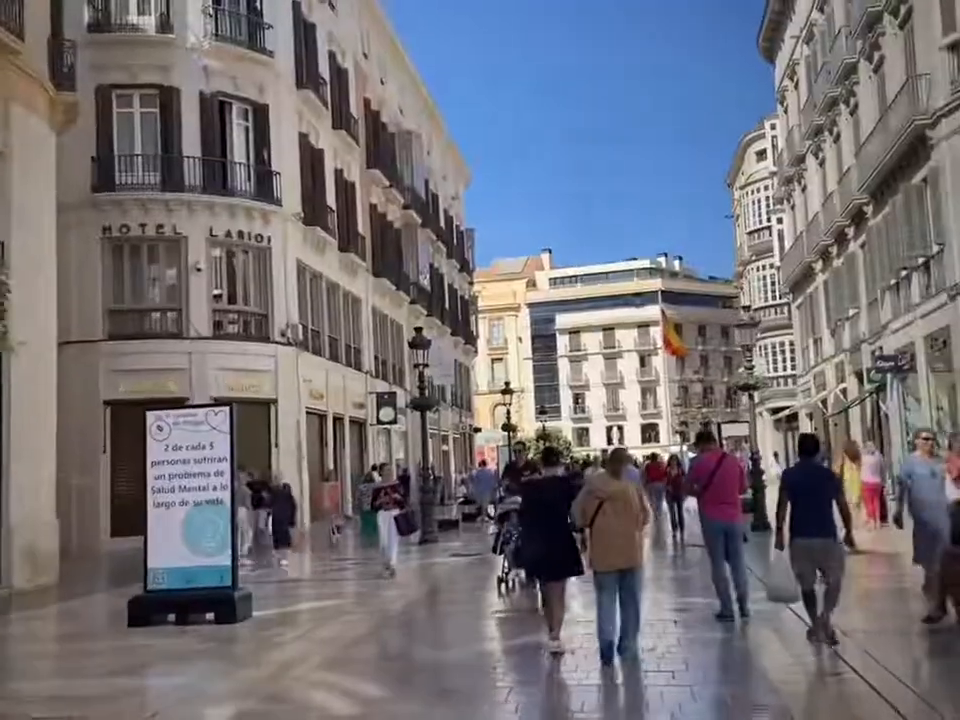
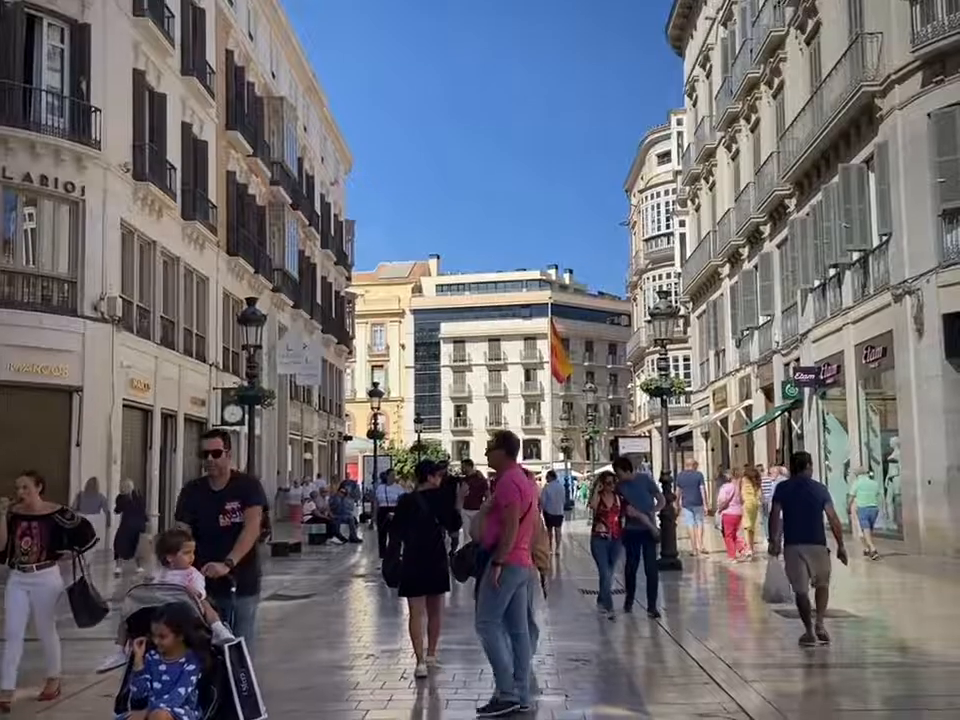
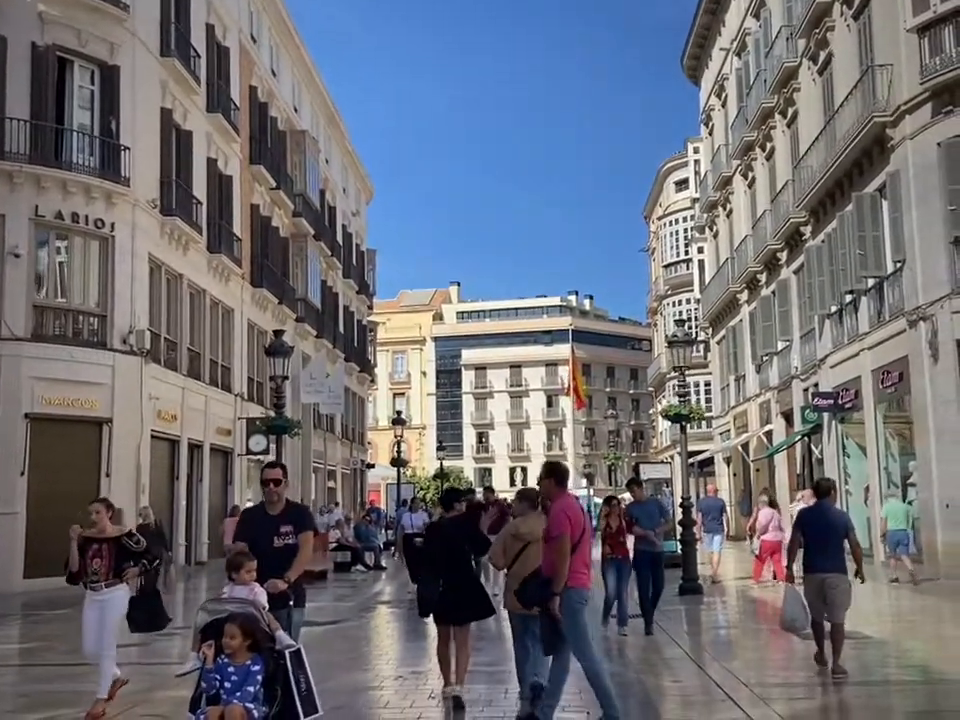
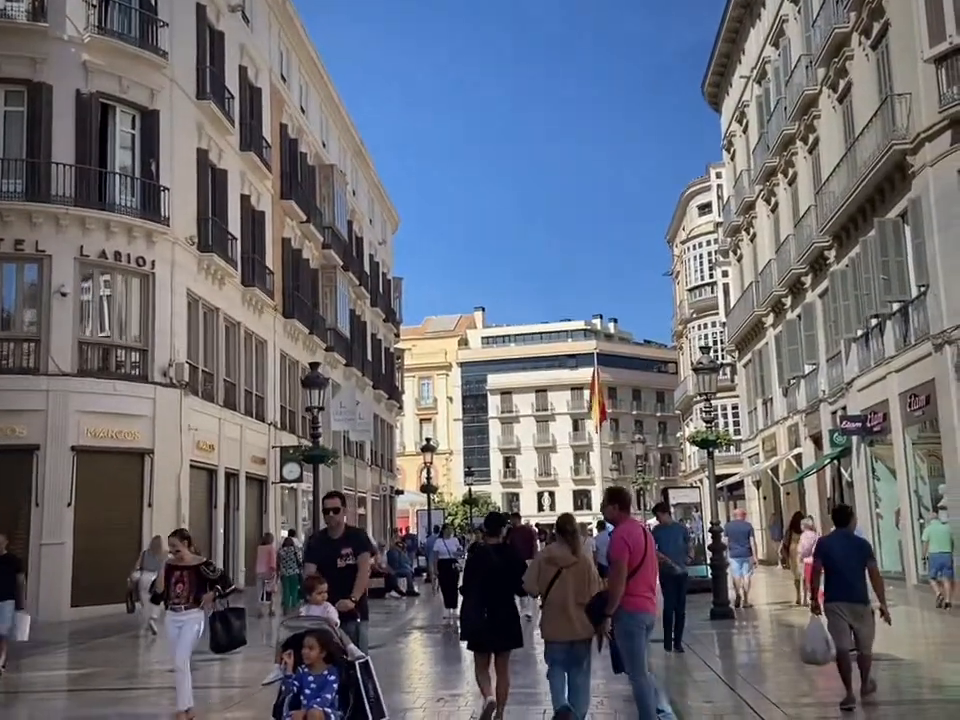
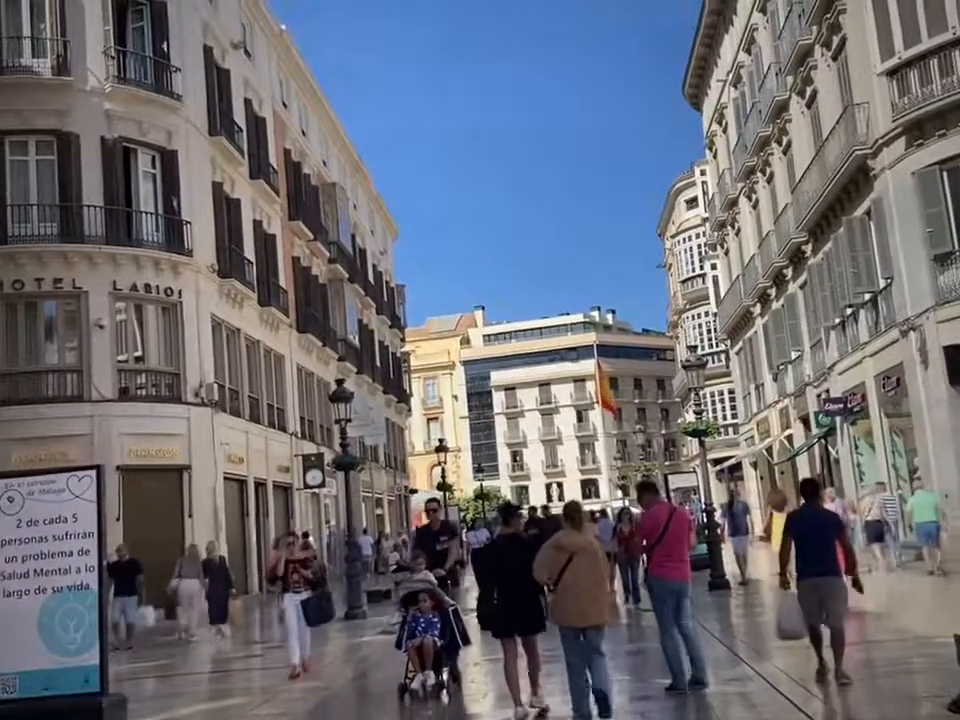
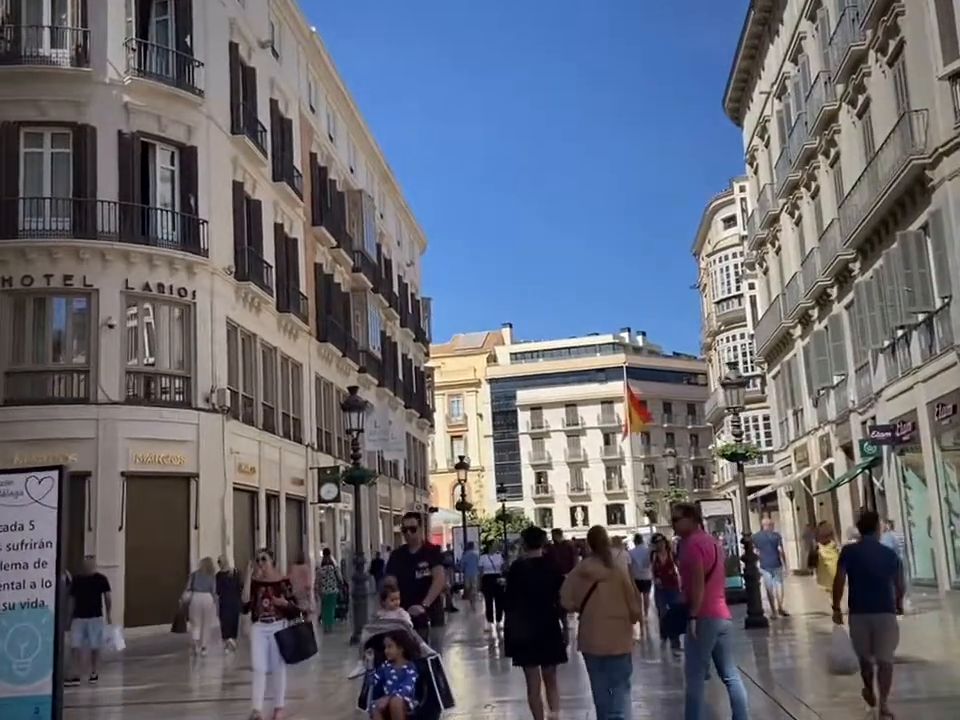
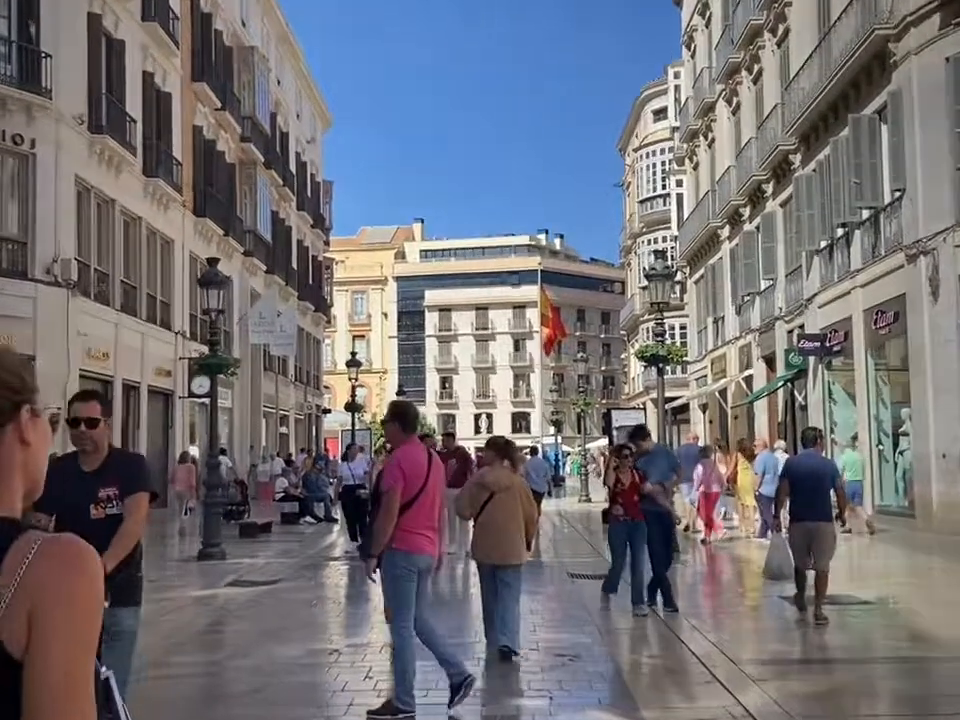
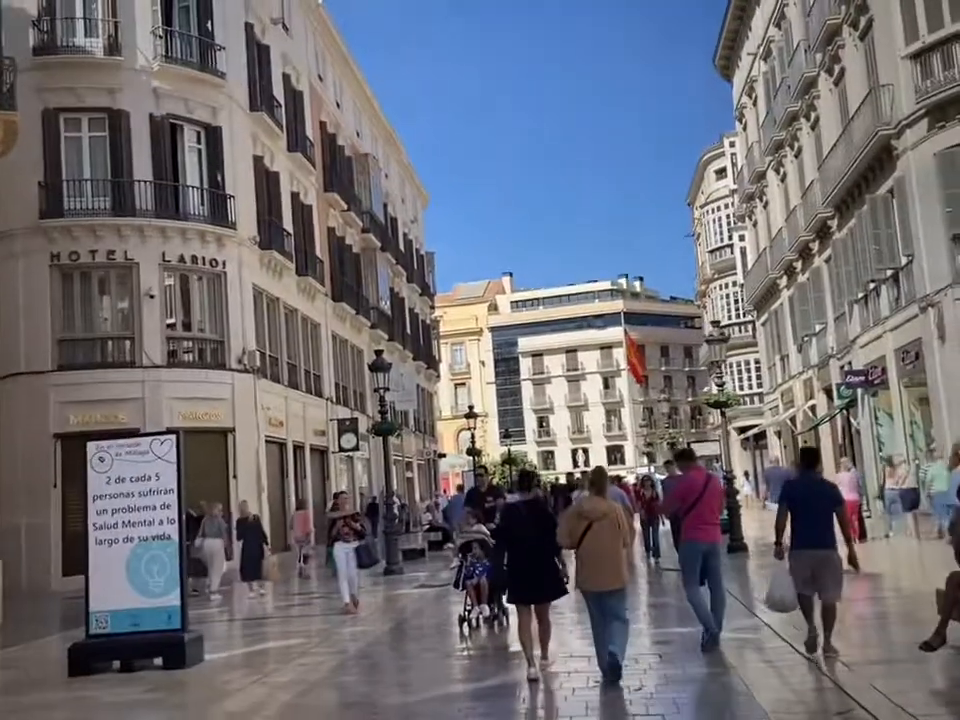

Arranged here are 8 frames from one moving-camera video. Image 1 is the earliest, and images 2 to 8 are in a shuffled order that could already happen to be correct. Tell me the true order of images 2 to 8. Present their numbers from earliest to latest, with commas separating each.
8, 5, 6, 4, 3, 2, 7
